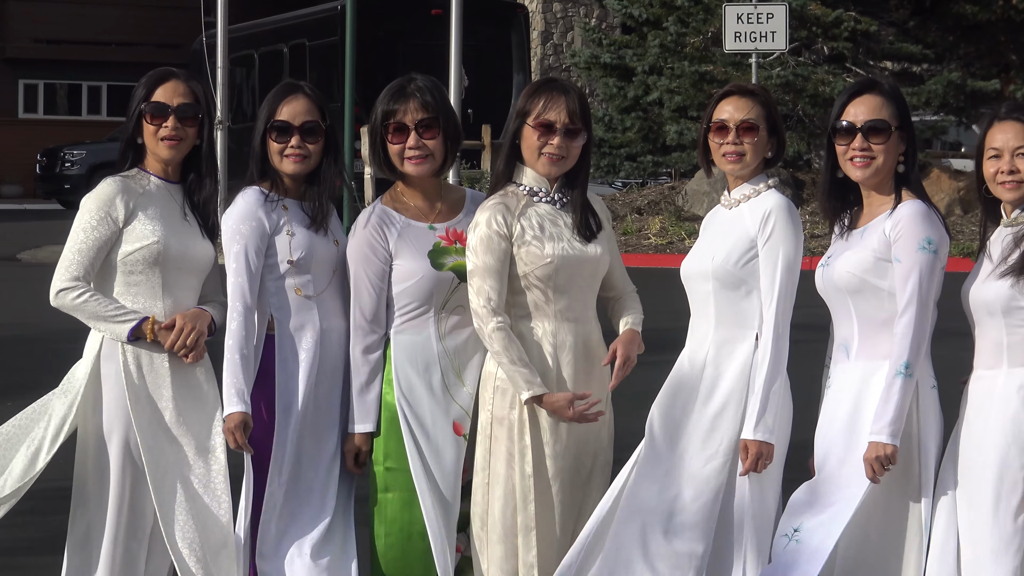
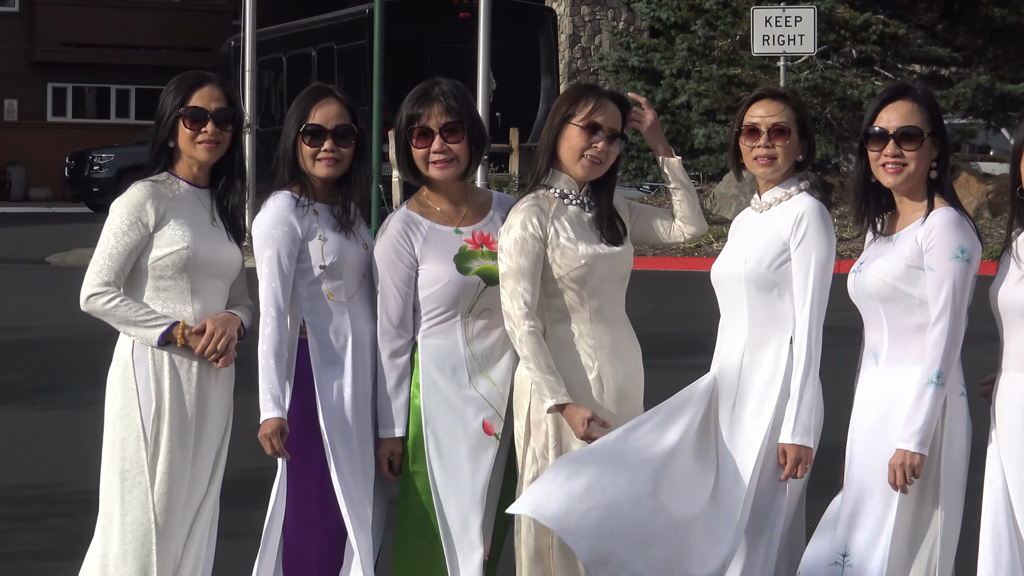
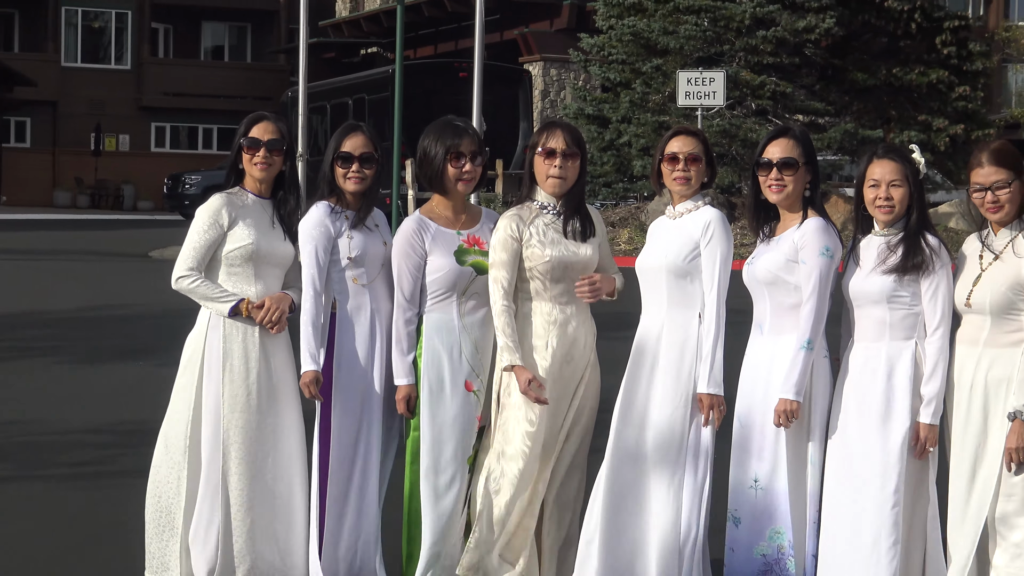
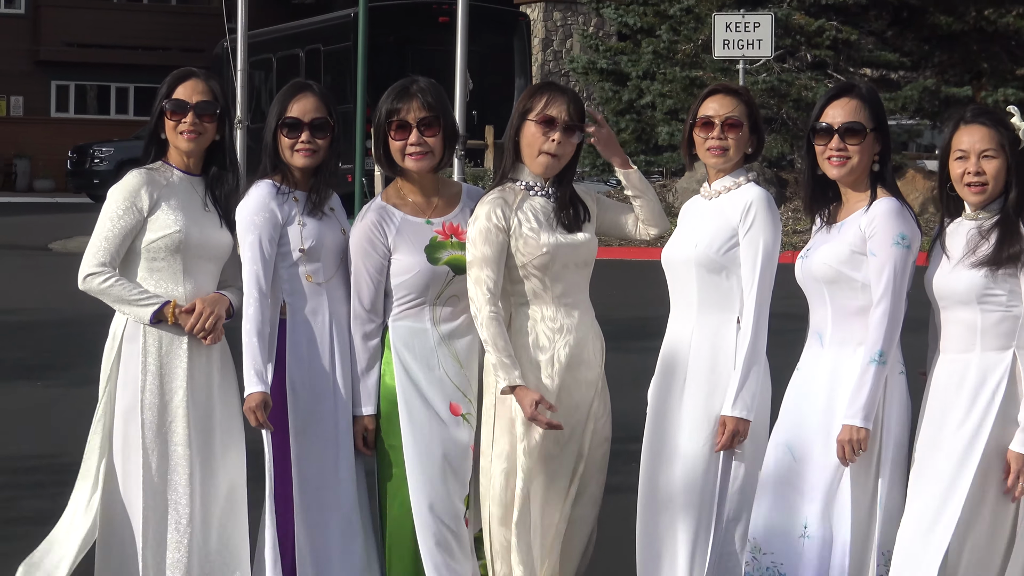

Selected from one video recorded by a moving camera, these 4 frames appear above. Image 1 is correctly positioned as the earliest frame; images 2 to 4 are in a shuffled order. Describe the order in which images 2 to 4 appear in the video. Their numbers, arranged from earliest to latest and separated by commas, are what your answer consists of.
2, 4, 3
